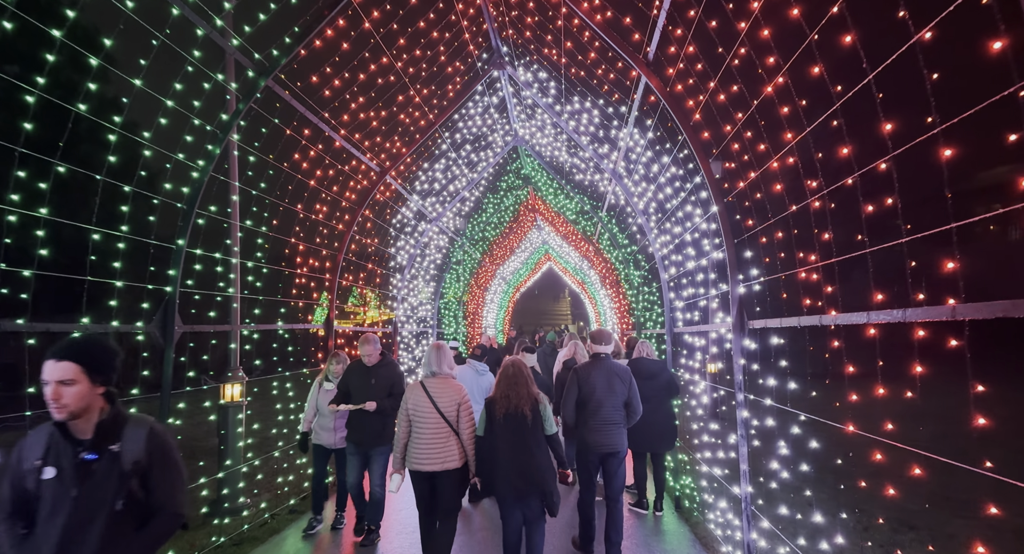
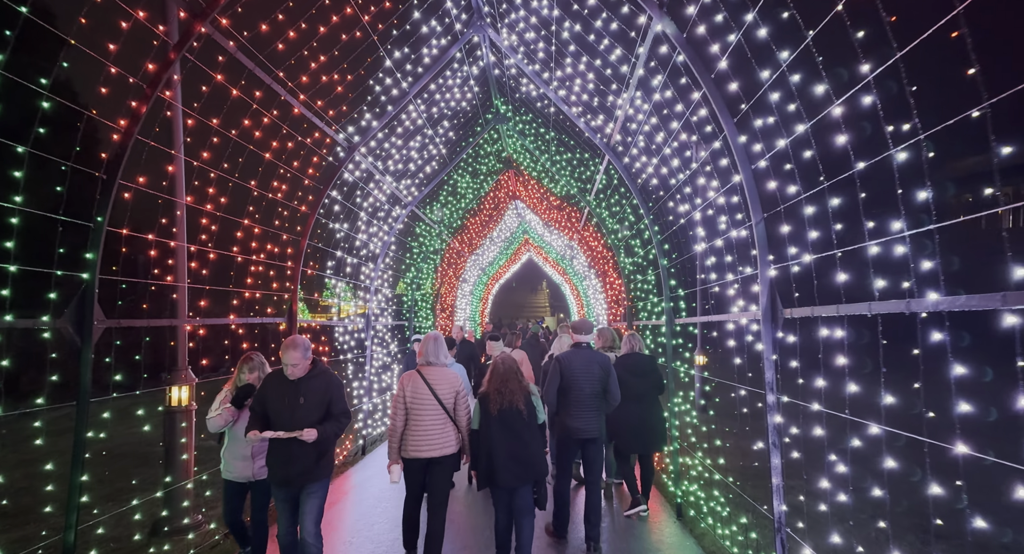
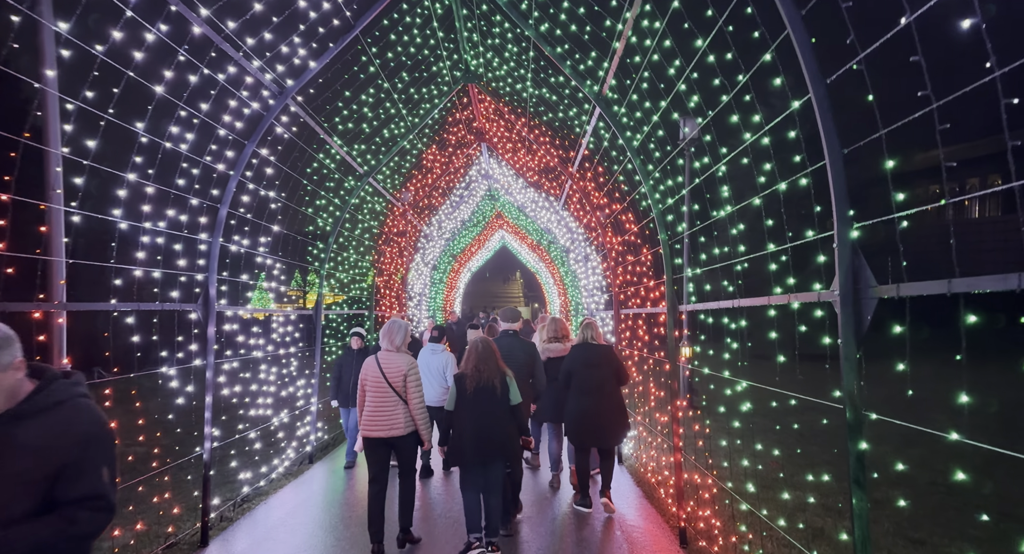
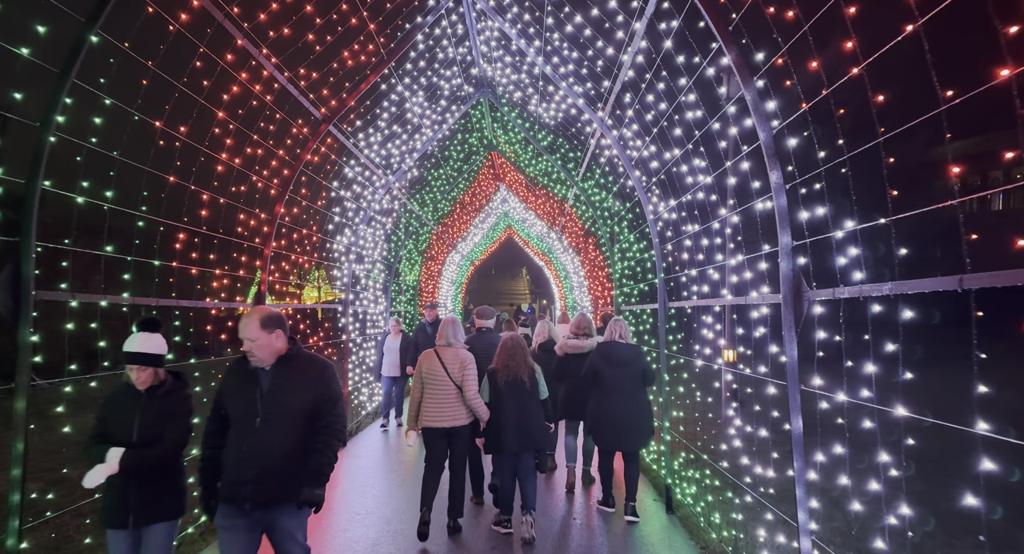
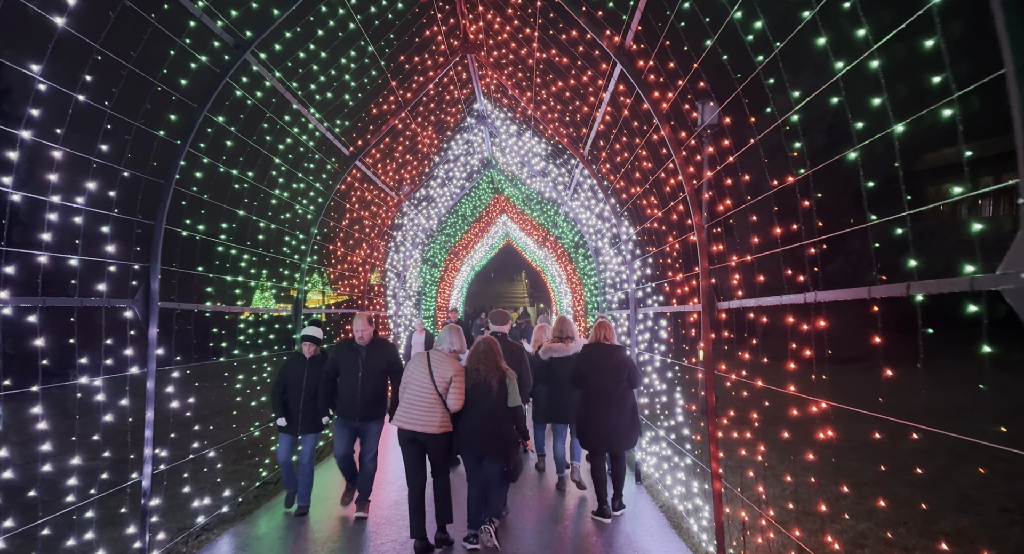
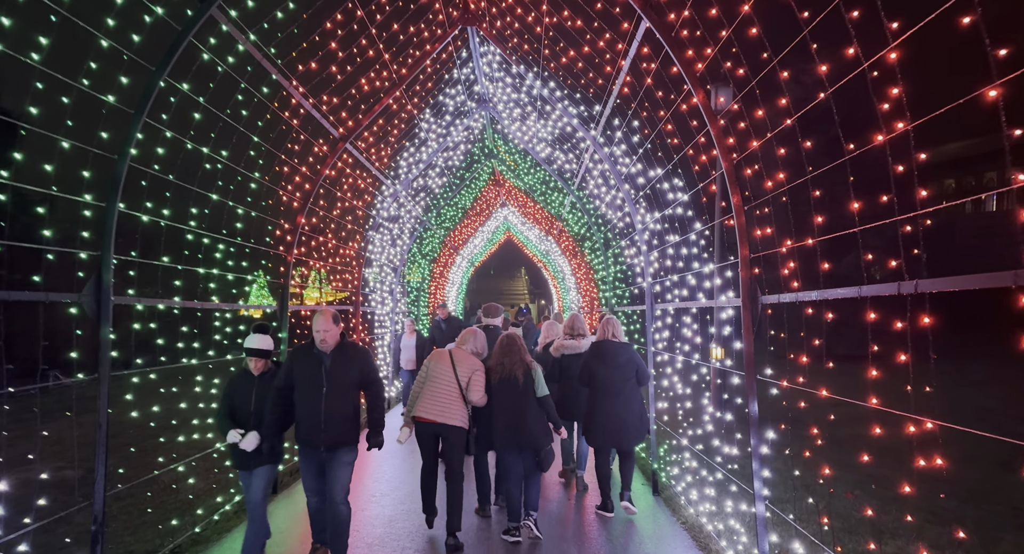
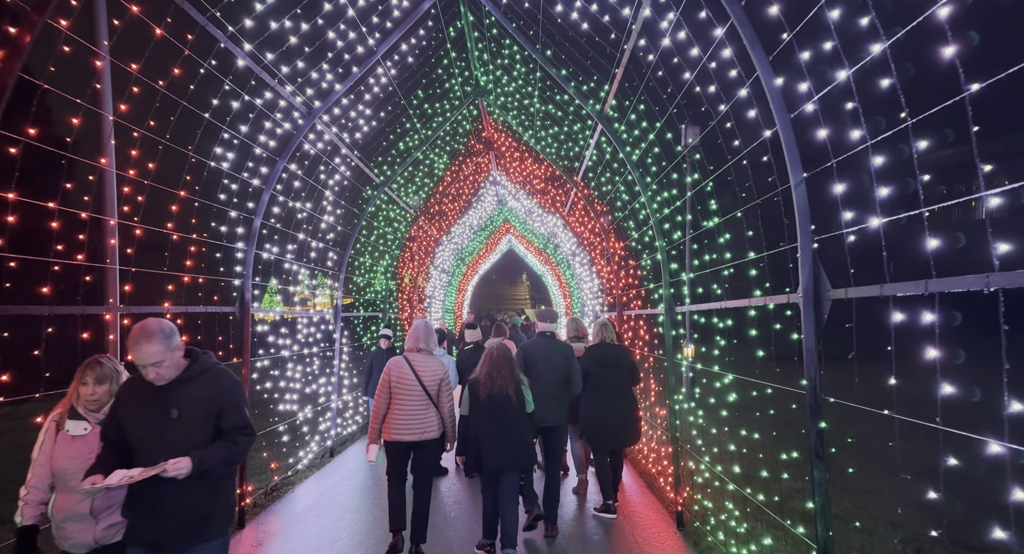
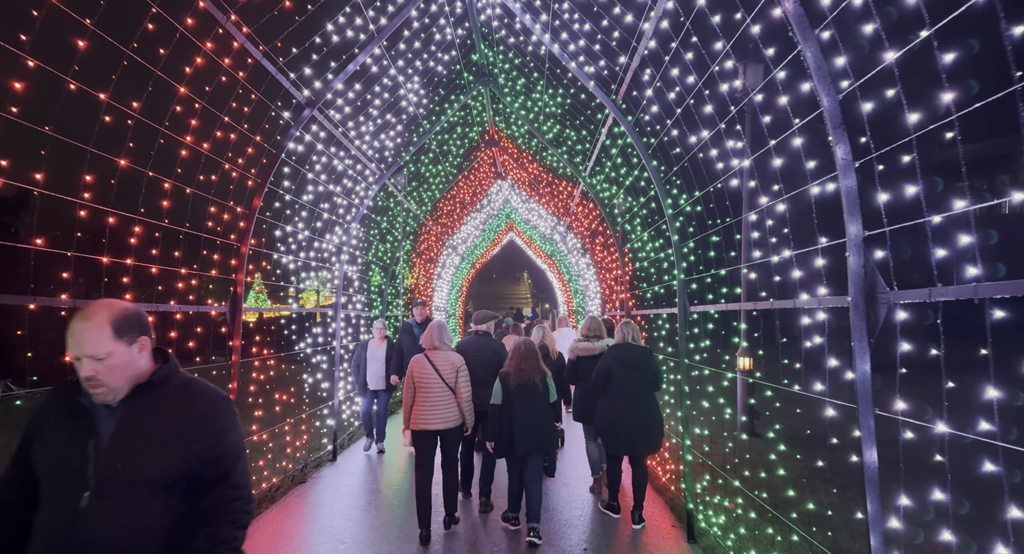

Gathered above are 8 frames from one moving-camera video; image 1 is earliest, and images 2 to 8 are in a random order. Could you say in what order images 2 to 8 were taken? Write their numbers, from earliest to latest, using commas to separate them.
2, 7, 3, 5, 6, 4, 8
